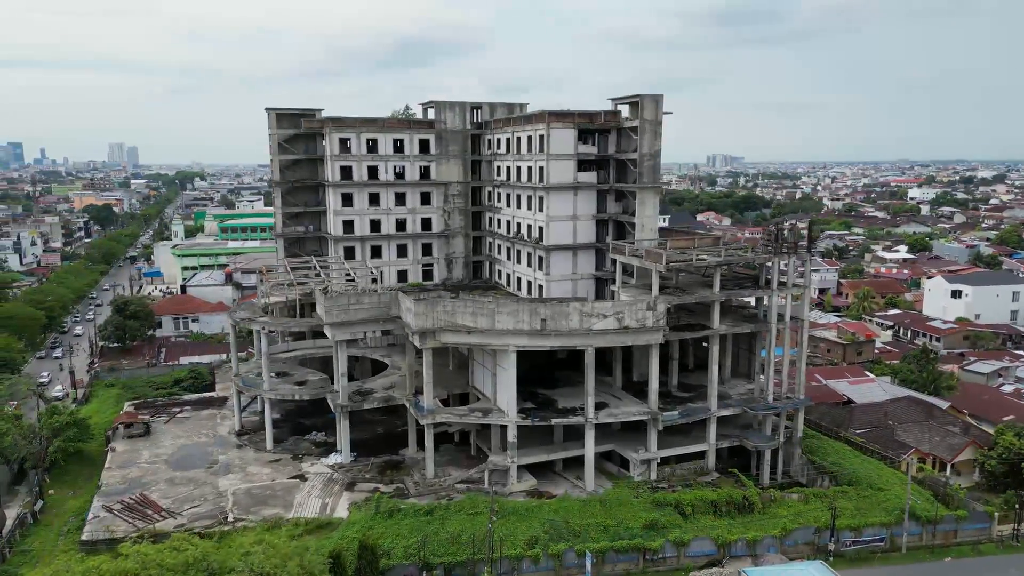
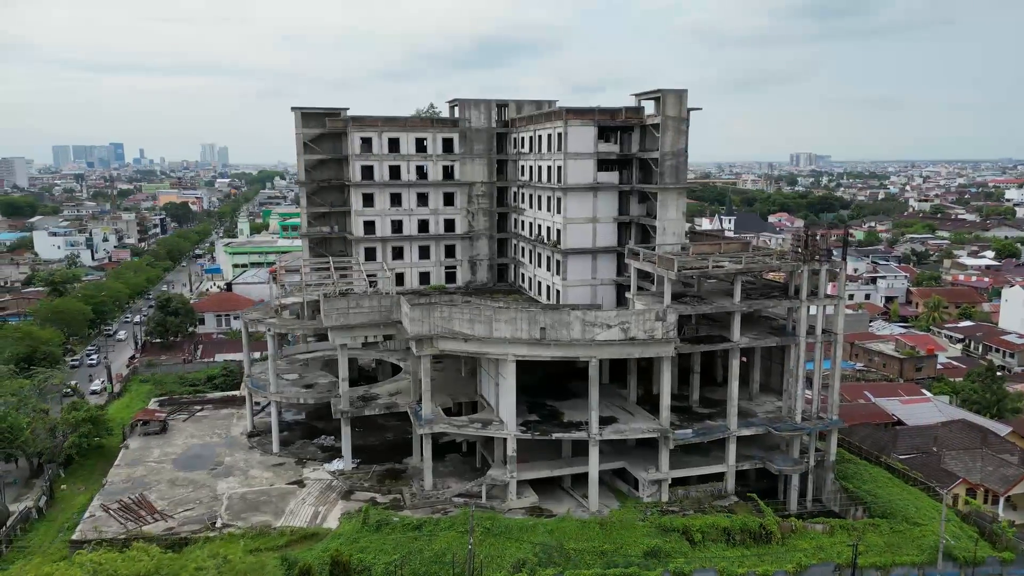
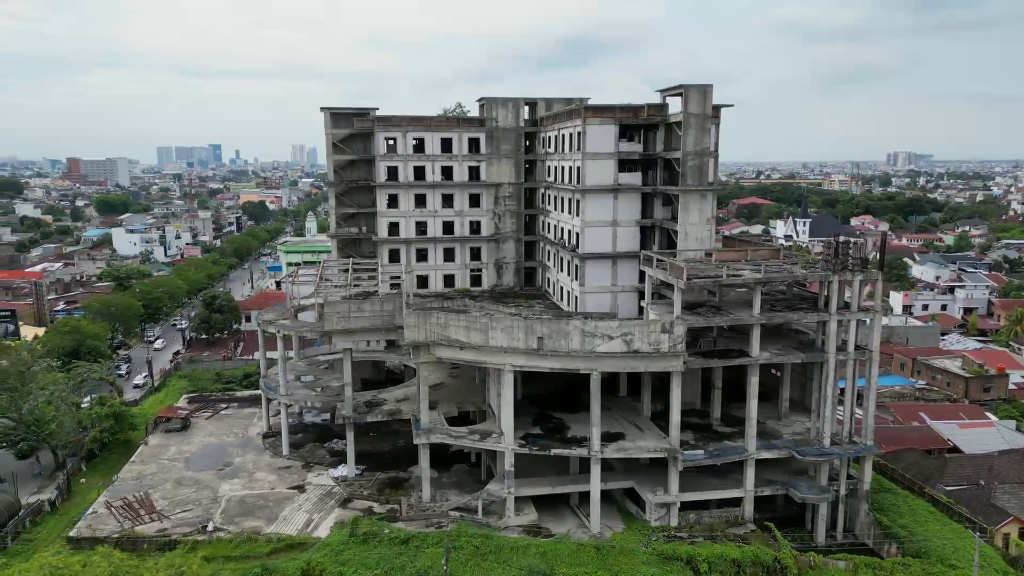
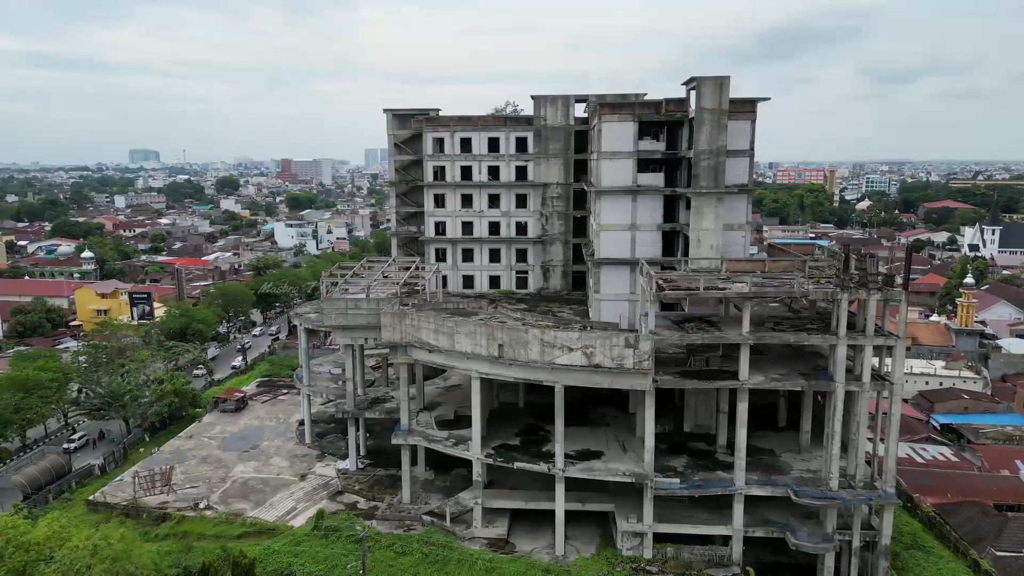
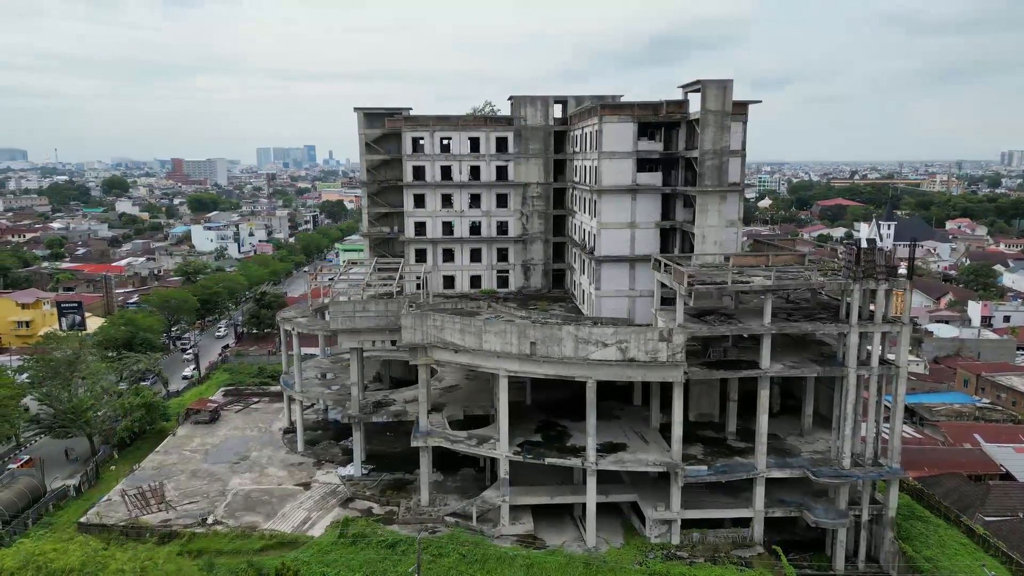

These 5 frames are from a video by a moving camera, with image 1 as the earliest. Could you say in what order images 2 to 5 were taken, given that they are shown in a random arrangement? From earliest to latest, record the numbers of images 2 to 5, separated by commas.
2, 3, 5, 4
